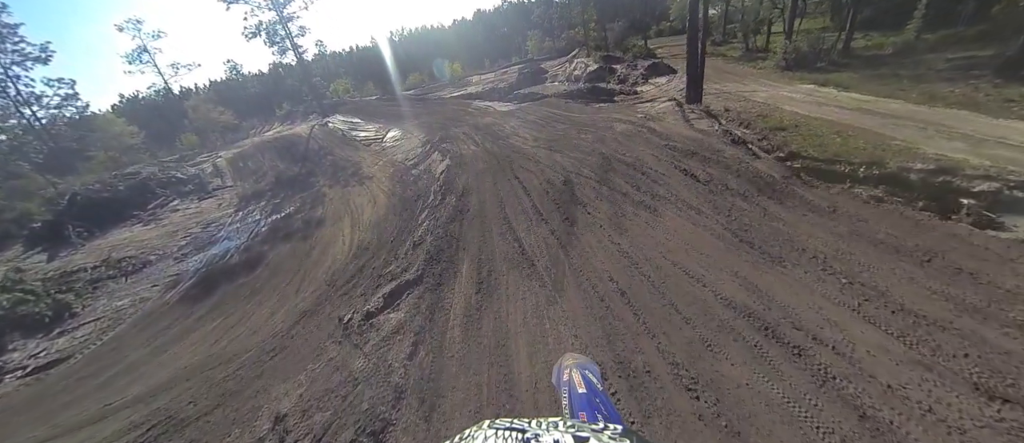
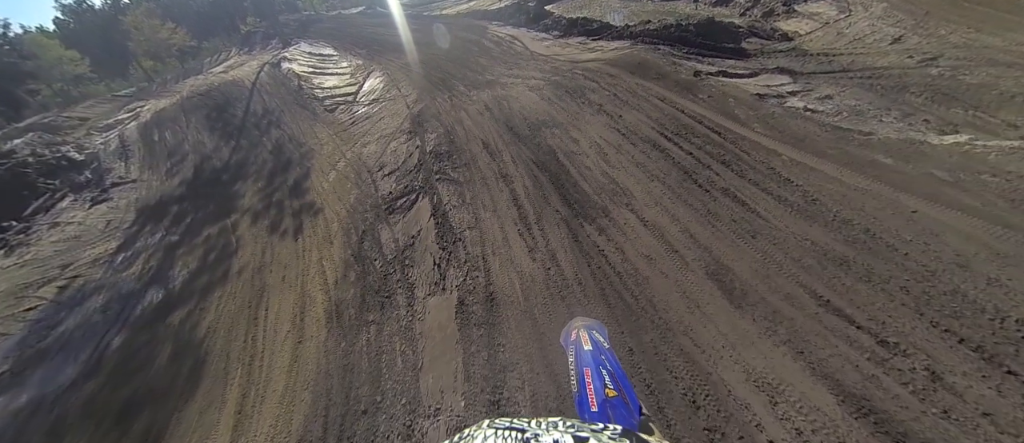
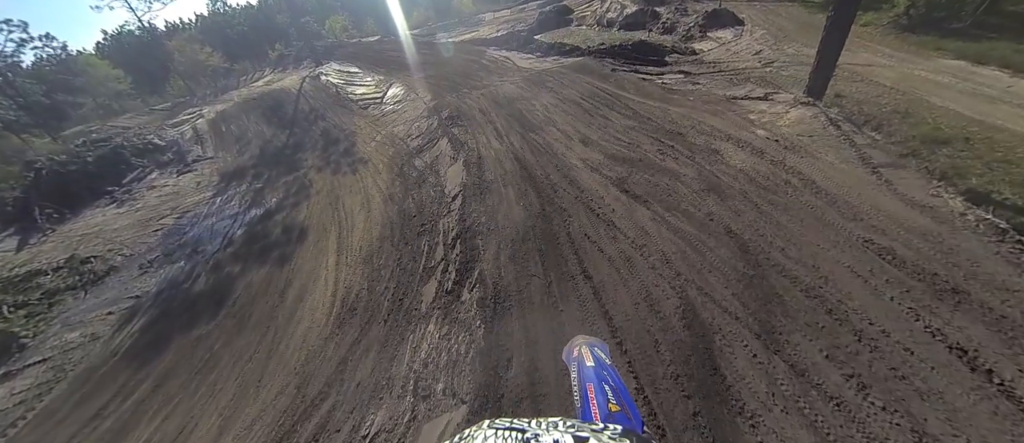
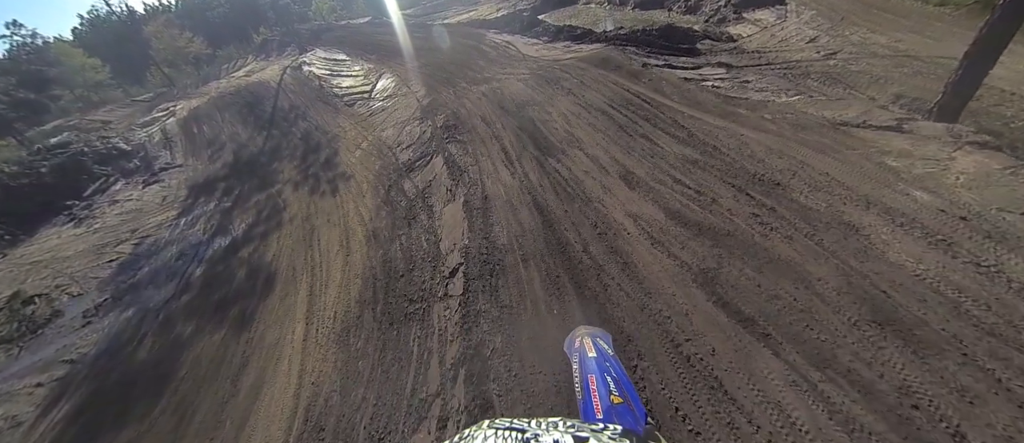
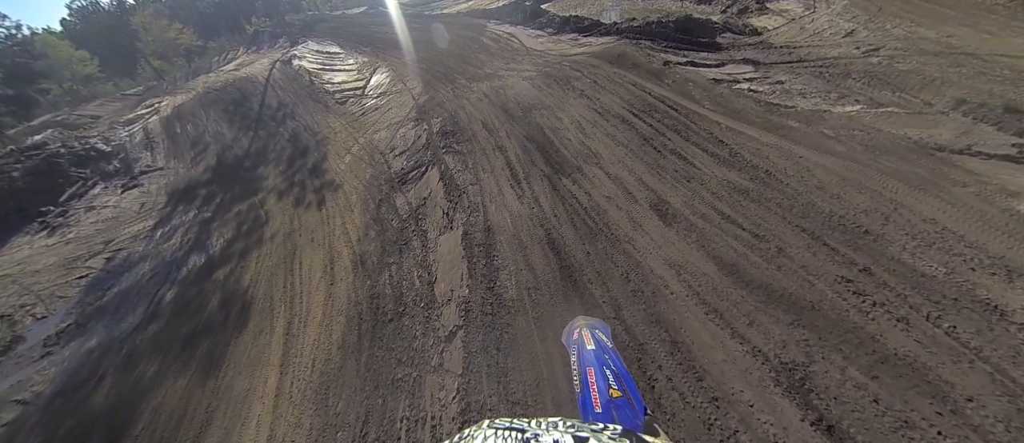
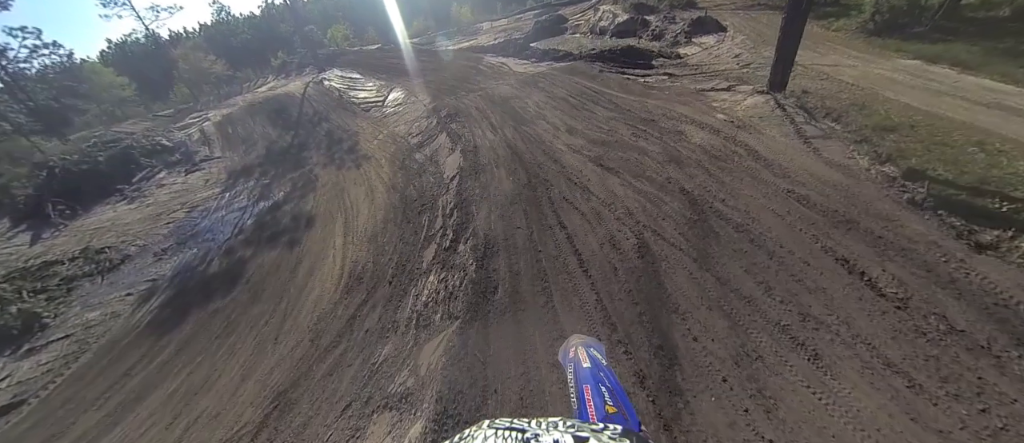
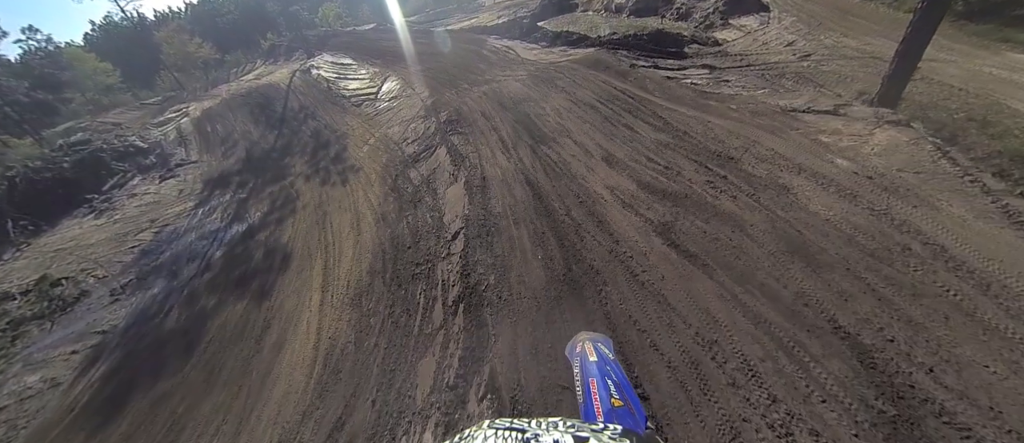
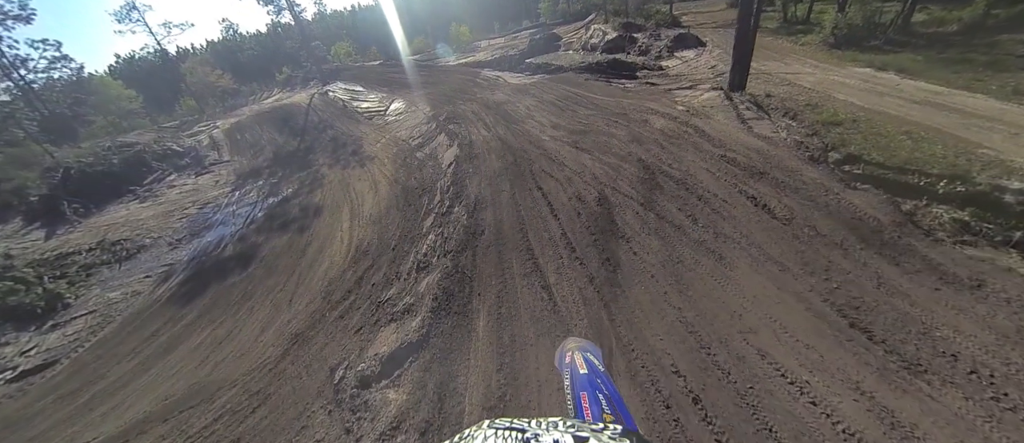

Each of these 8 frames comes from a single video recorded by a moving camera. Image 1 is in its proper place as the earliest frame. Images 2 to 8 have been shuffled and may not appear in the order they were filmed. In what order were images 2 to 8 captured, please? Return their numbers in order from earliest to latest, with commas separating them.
8, 6, 3, 7, 4, 5, 2
